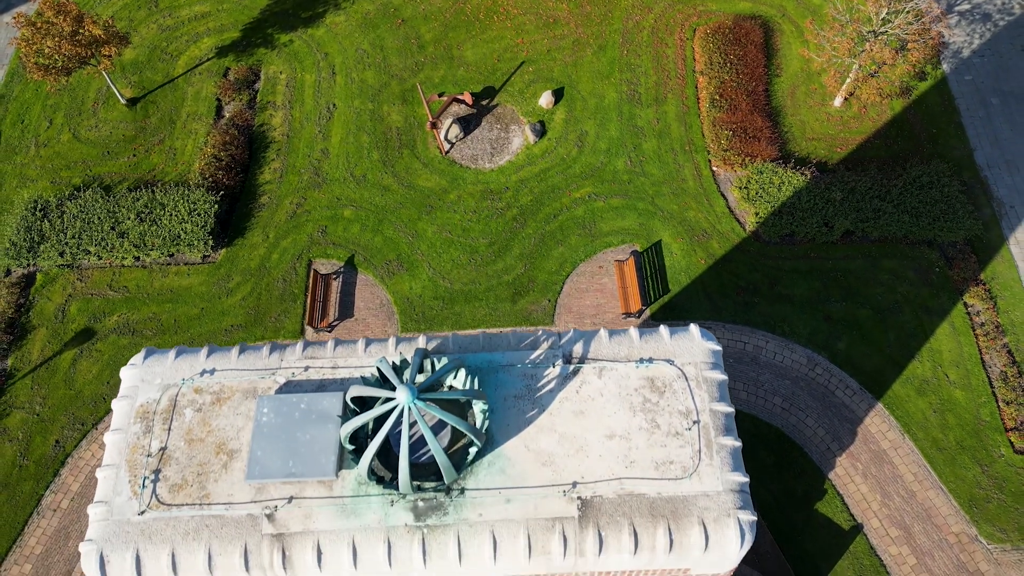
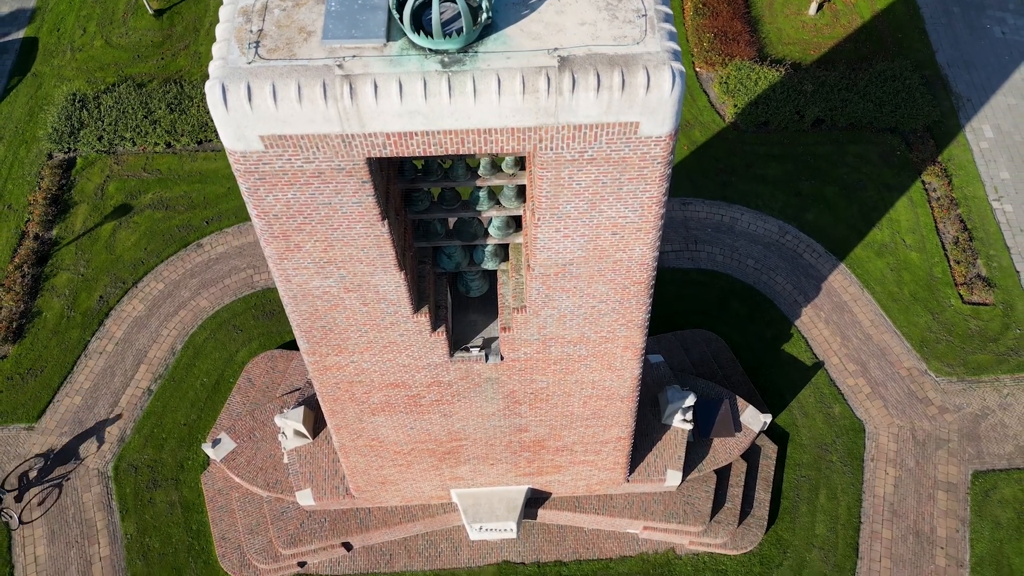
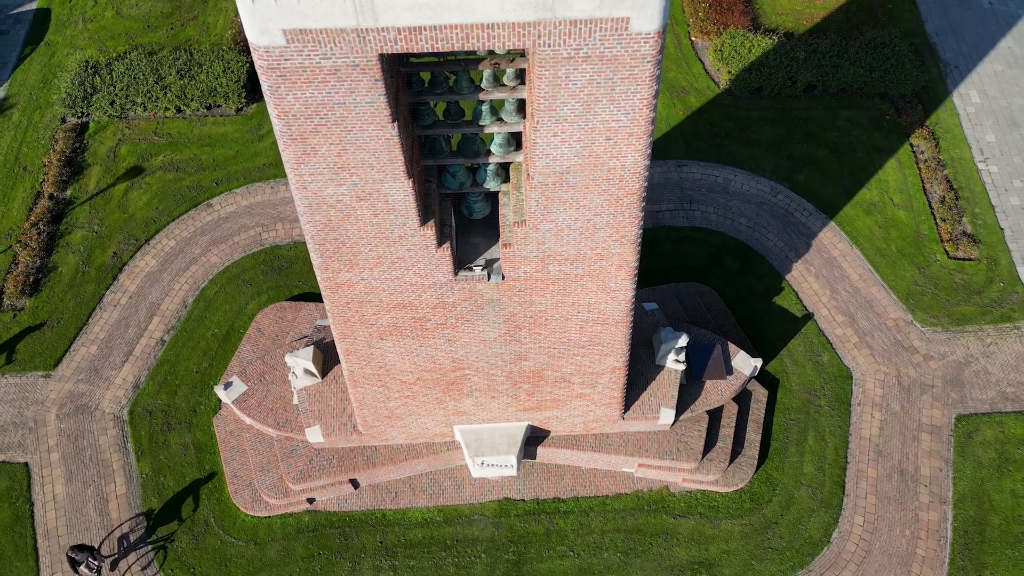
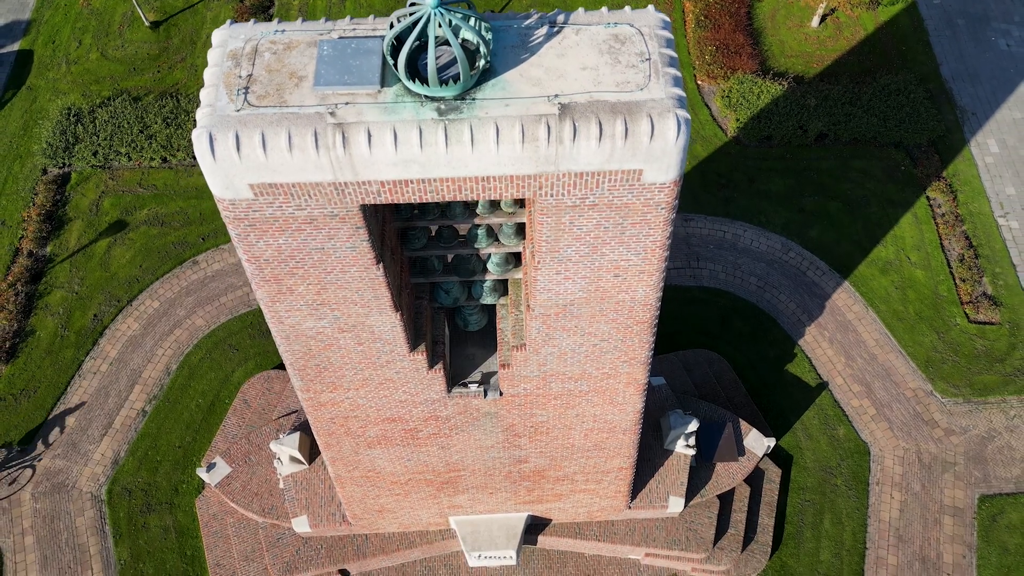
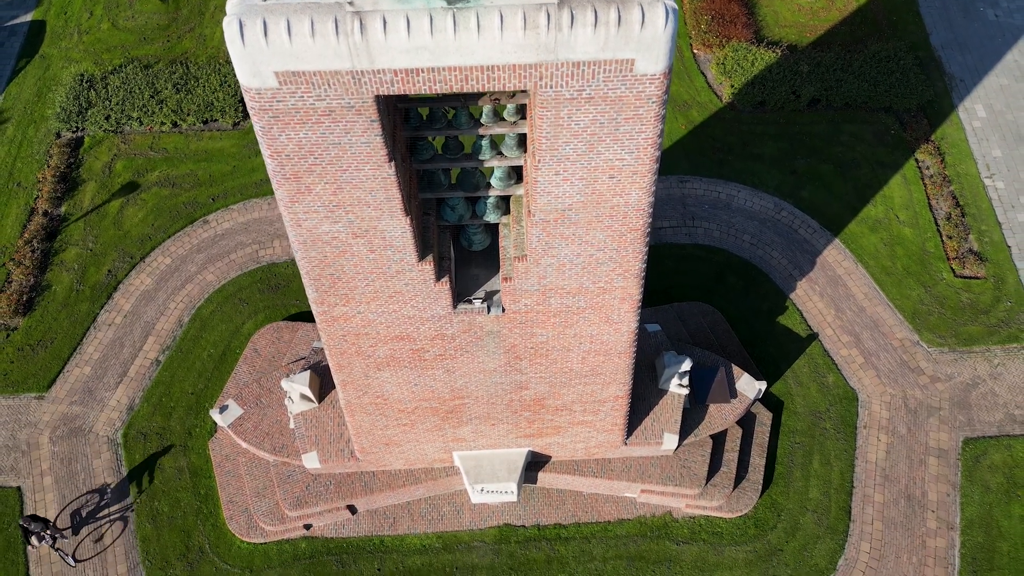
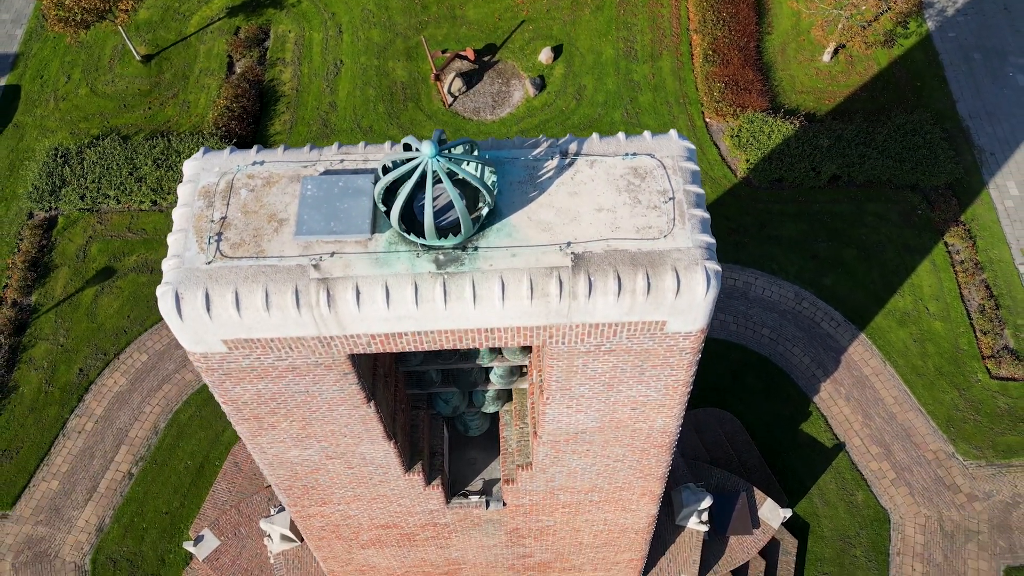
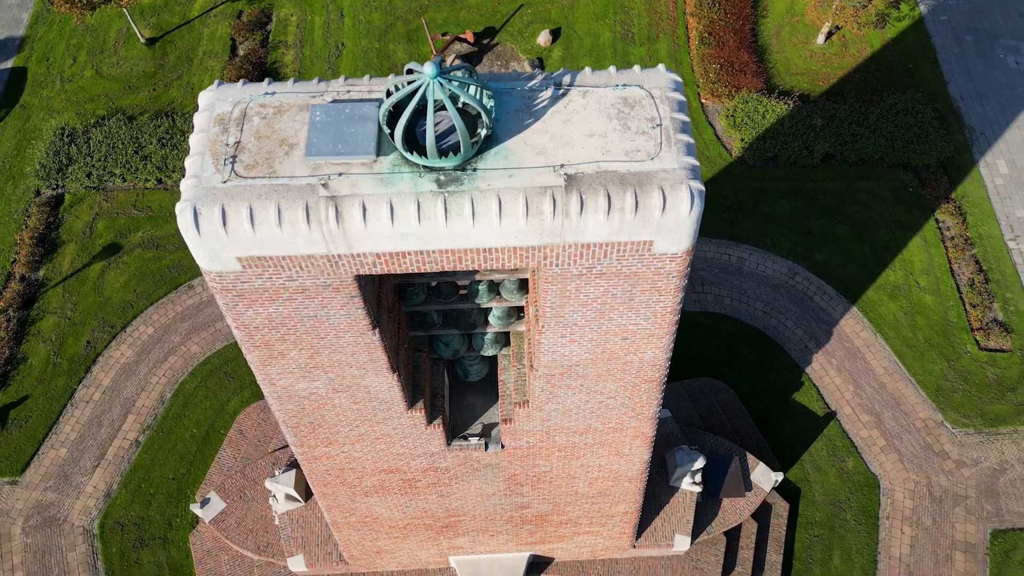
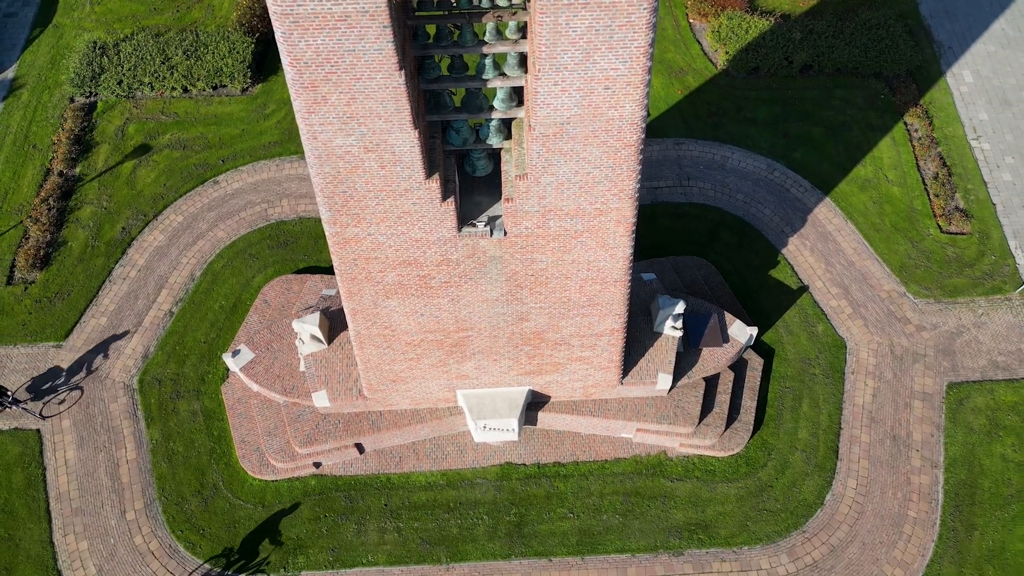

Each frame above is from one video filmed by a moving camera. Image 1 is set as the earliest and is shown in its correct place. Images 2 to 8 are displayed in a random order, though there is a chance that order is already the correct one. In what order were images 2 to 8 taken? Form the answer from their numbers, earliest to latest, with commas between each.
6, 7, 4, 2, 5, 3, 8
